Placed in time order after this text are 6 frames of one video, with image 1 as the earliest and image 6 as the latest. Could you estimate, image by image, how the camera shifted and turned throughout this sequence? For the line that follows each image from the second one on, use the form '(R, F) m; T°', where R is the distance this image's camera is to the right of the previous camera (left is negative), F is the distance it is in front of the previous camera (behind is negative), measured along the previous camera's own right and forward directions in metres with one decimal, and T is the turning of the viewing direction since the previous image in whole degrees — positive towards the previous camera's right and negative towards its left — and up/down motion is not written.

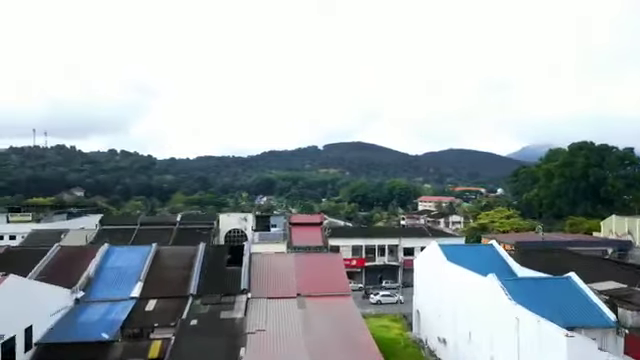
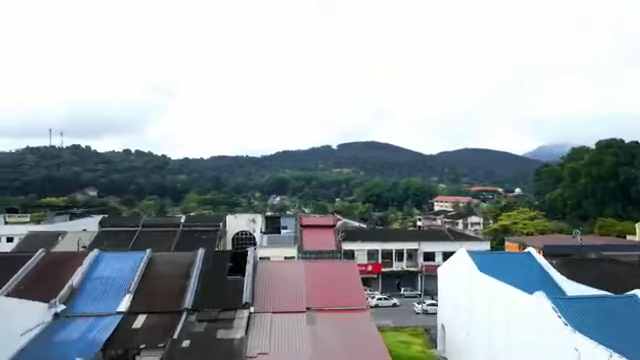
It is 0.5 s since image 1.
(+0.1, +3.4) m; -2°
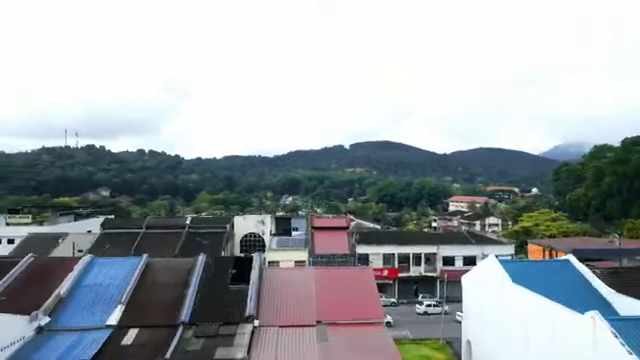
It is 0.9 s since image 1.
(0.0, +2.6) m; -2°
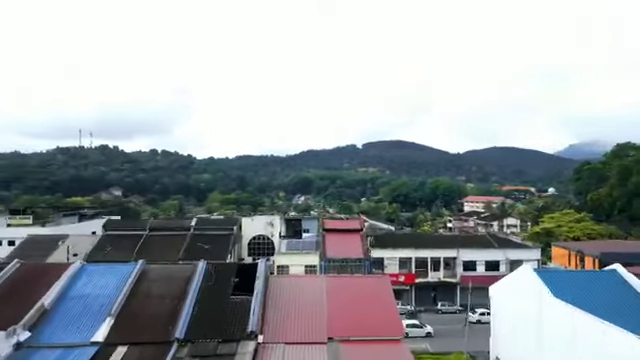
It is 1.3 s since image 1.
(0.0, +2.4) m; -2°
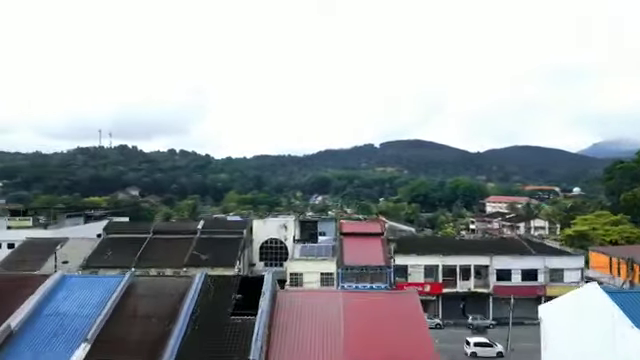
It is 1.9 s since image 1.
(0.0, +3.5) m; -2°
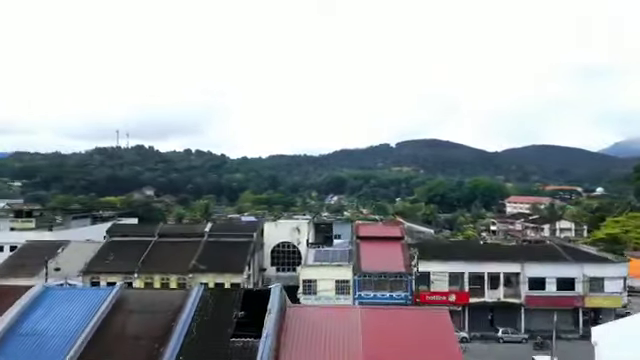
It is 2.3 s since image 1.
(0.0, +2.6) m; -2°
